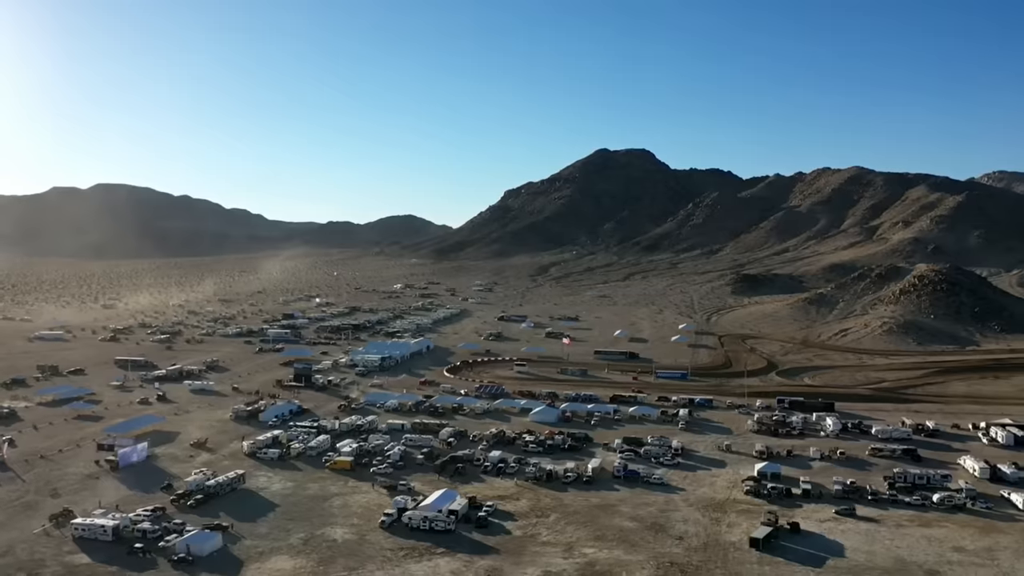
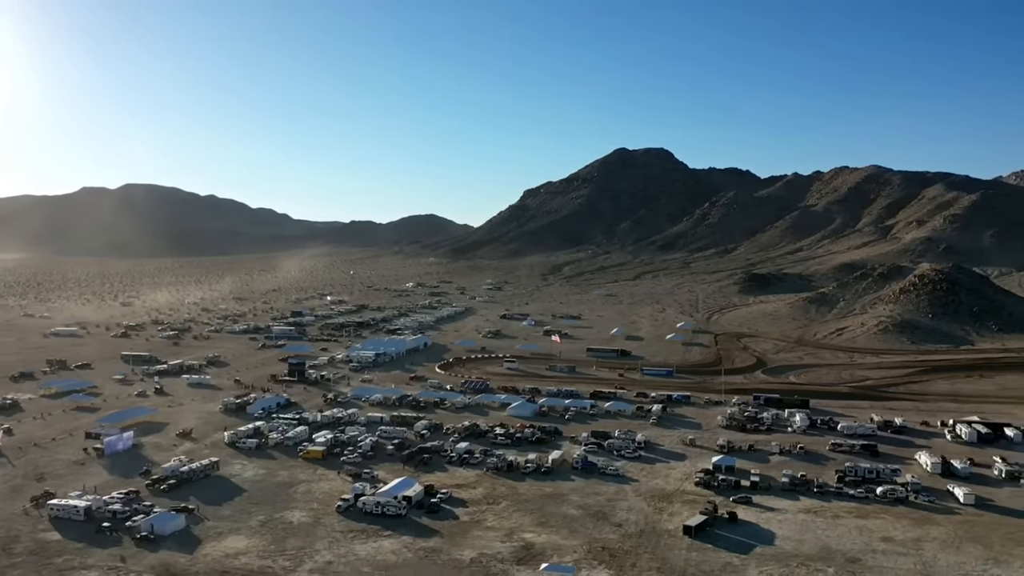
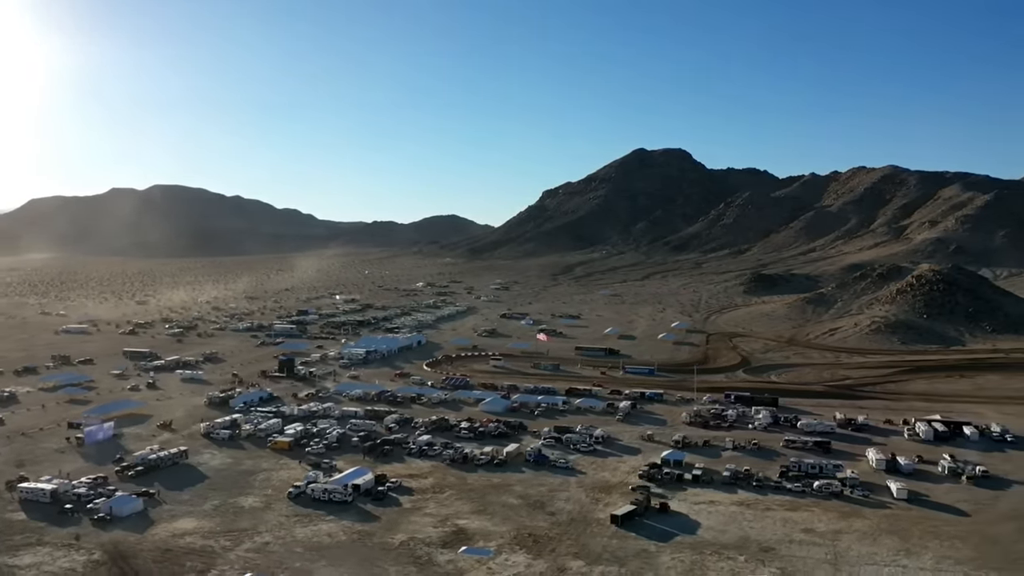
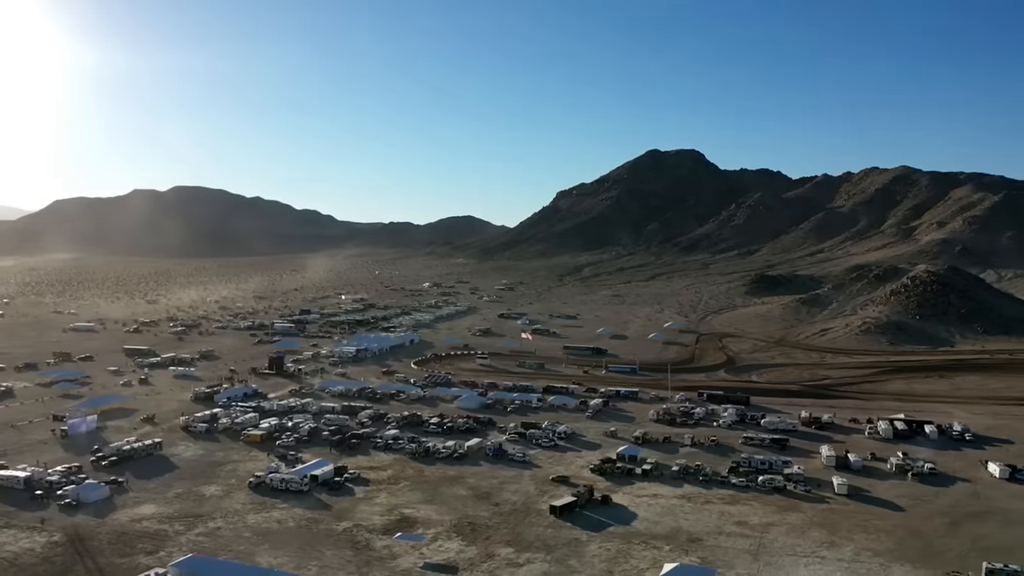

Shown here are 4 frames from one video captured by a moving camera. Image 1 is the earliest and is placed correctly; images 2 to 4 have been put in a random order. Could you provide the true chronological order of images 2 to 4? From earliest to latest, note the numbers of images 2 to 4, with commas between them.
2, 3, 4
